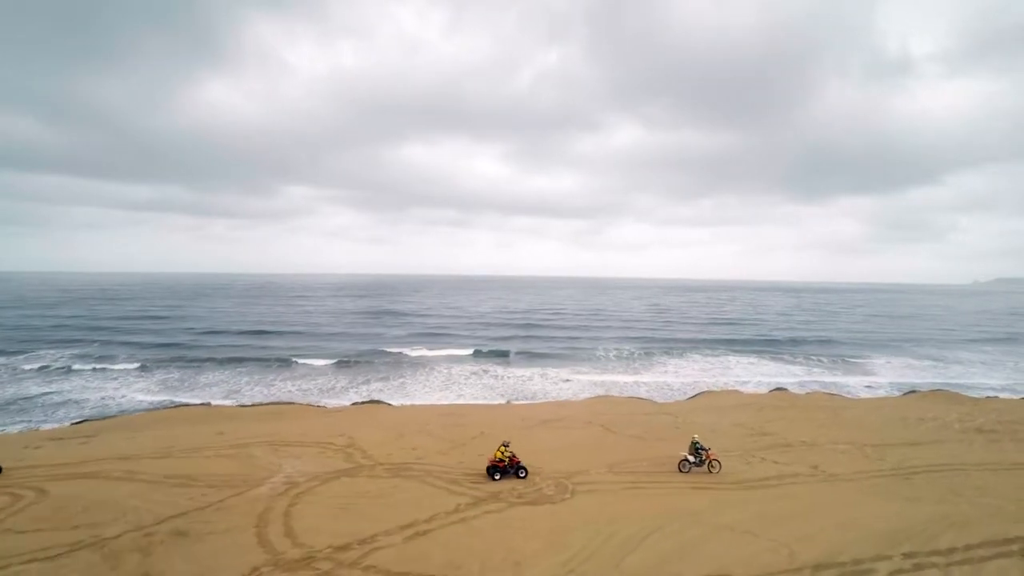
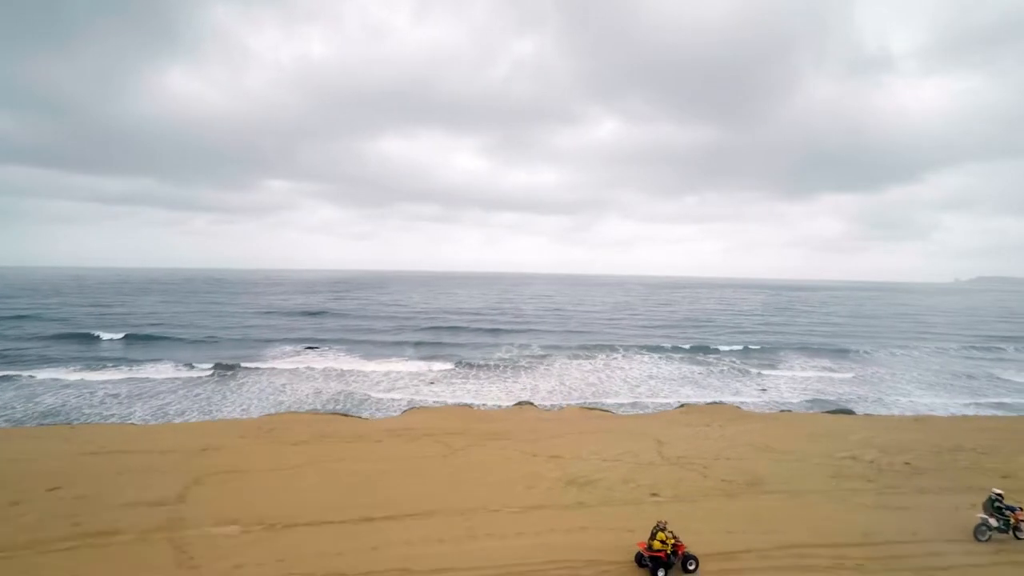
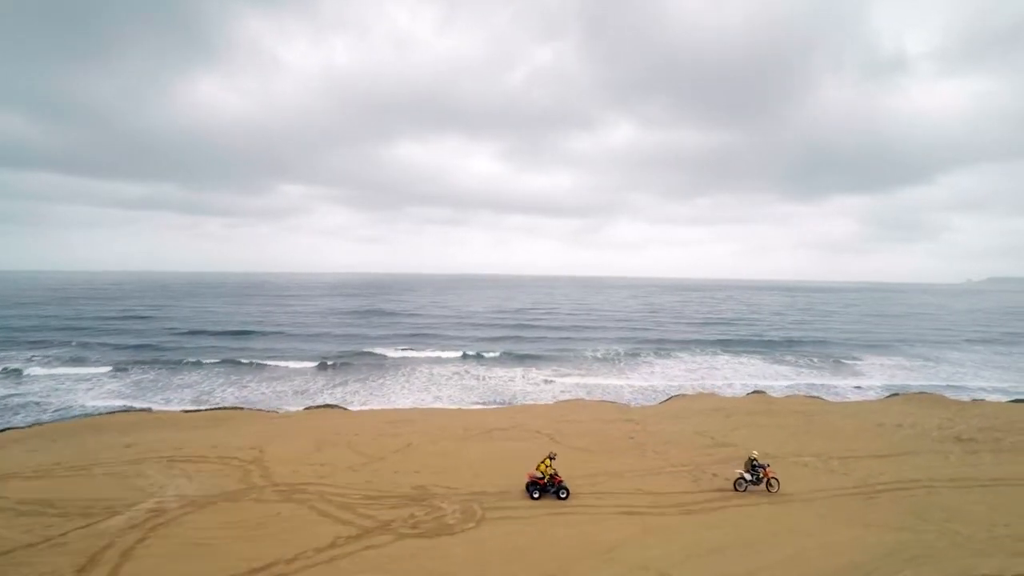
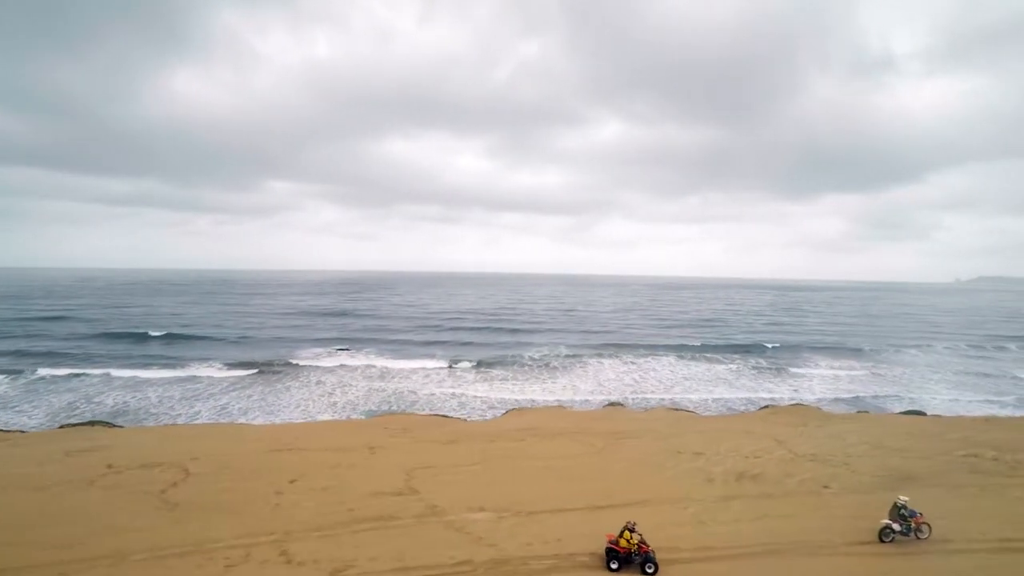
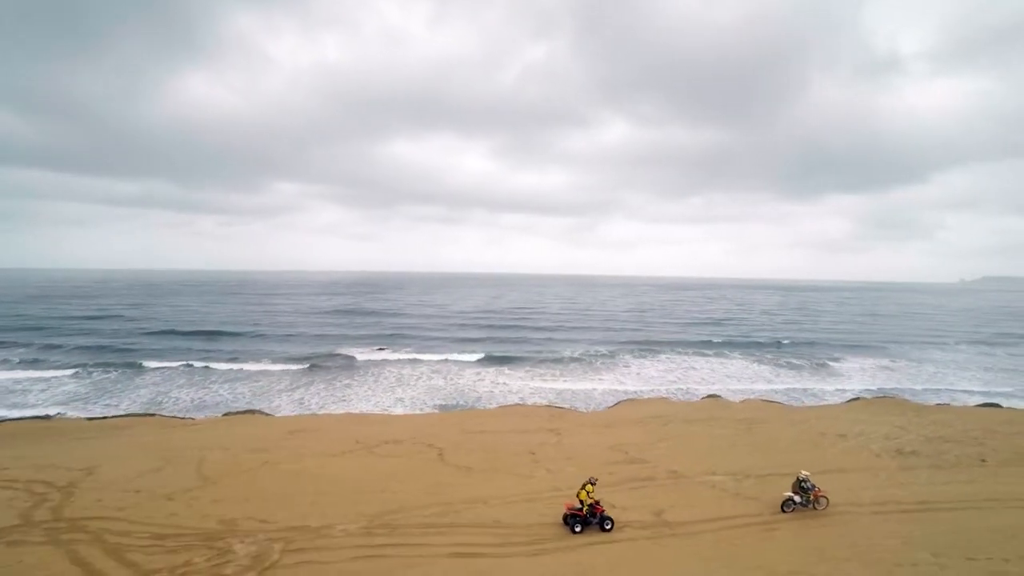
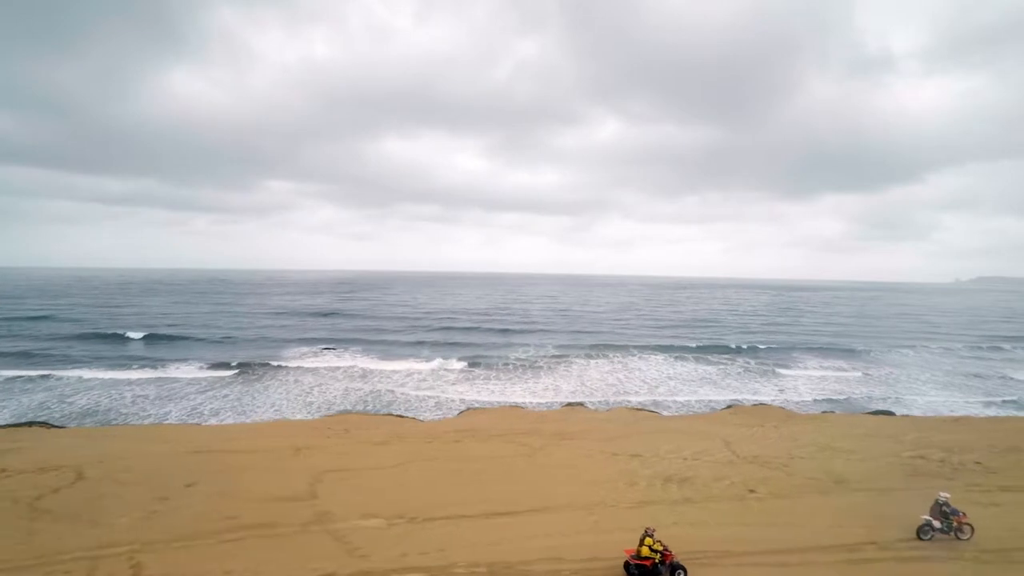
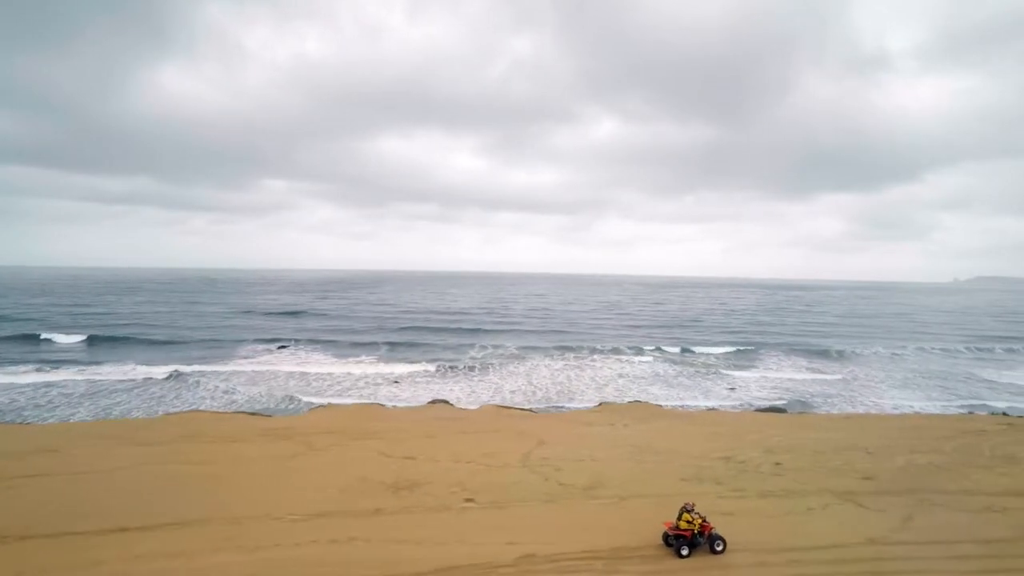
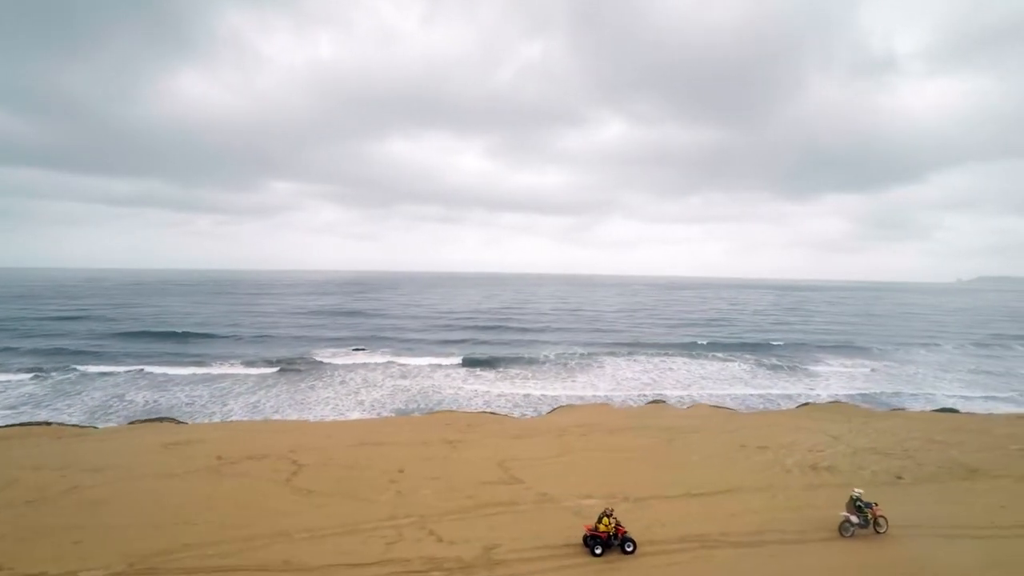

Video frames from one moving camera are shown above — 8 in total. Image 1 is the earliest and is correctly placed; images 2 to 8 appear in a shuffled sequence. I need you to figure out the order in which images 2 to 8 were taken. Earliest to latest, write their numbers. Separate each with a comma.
3, 5, 8, 4, 6, 2, 7
